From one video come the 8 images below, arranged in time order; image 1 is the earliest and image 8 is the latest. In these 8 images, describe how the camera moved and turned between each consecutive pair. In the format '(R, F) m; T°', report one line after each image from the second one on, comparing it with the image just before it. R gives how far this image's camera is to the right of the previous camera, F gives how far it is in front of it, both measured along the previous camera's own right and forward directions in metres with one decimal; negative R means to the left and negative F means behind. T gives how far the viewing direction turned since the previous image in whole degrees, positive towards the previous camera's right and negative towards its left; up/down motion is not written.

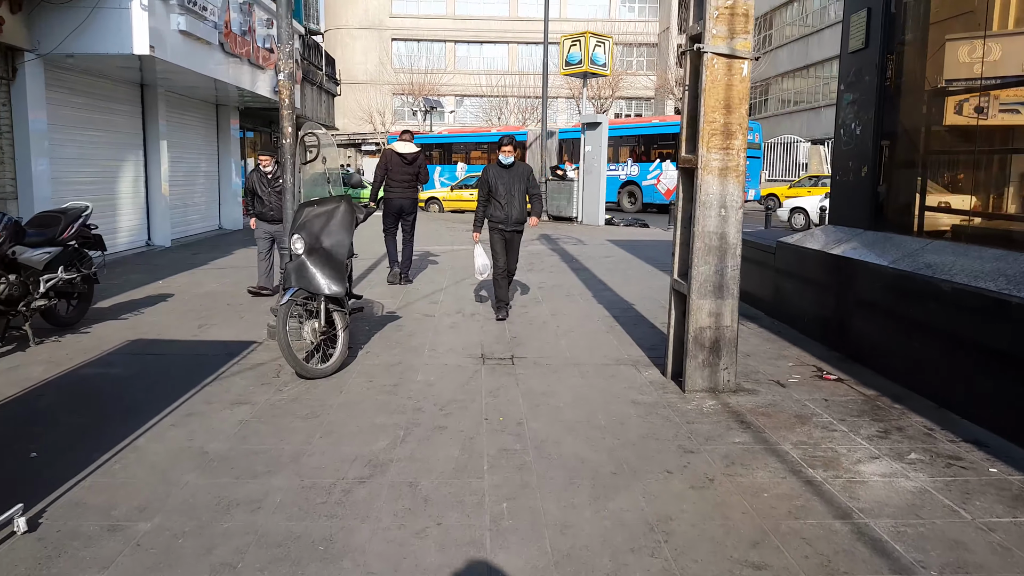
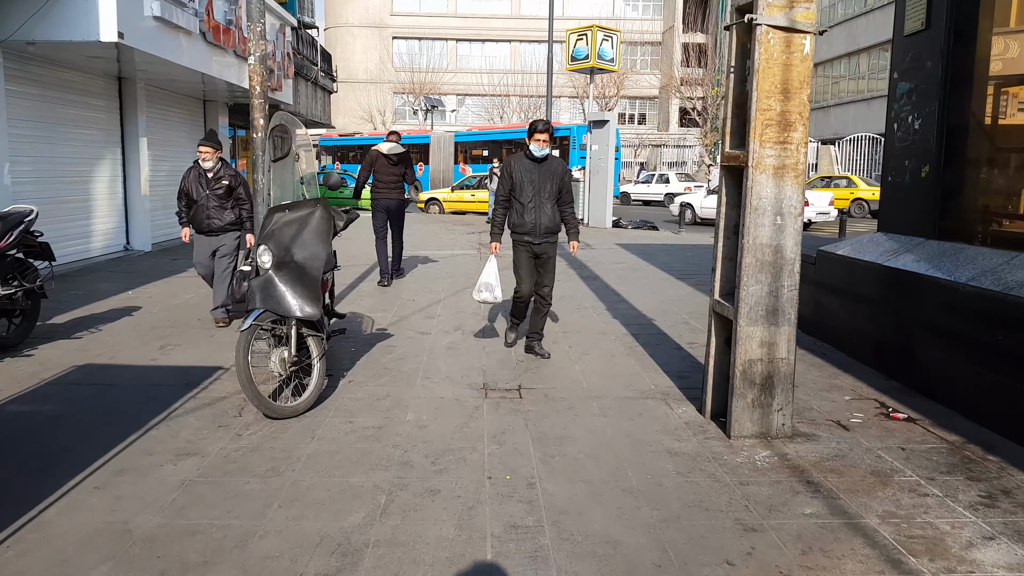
(0.0, +0.9) m; 0°
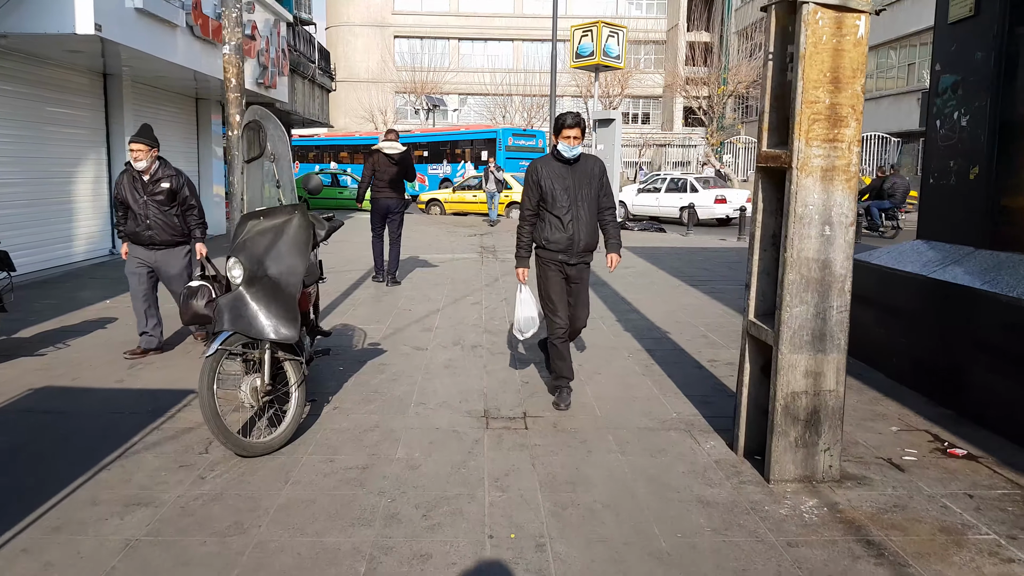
(0.0, +0.6) m; 0°
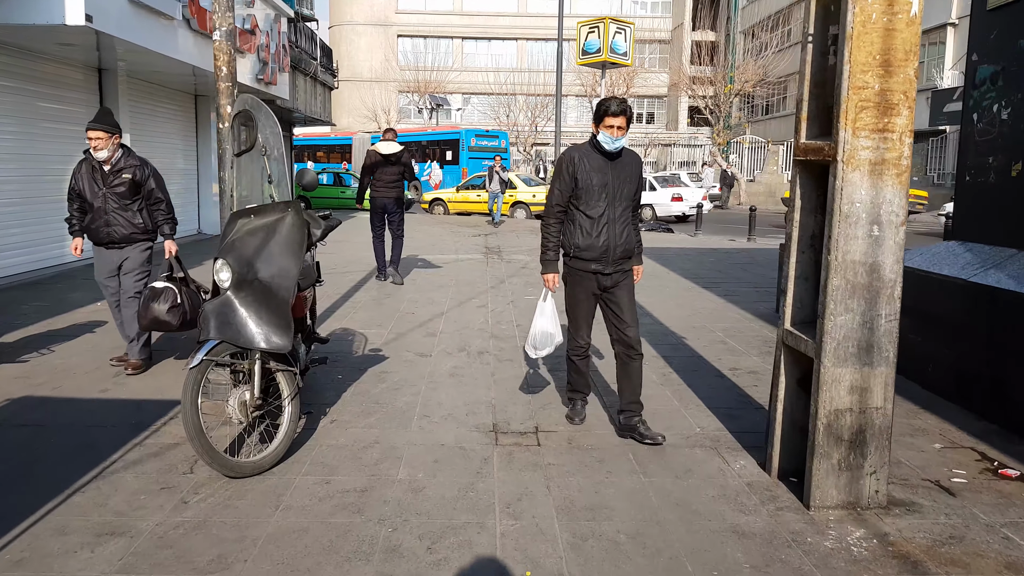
(0.0, +0.3) m; 0°
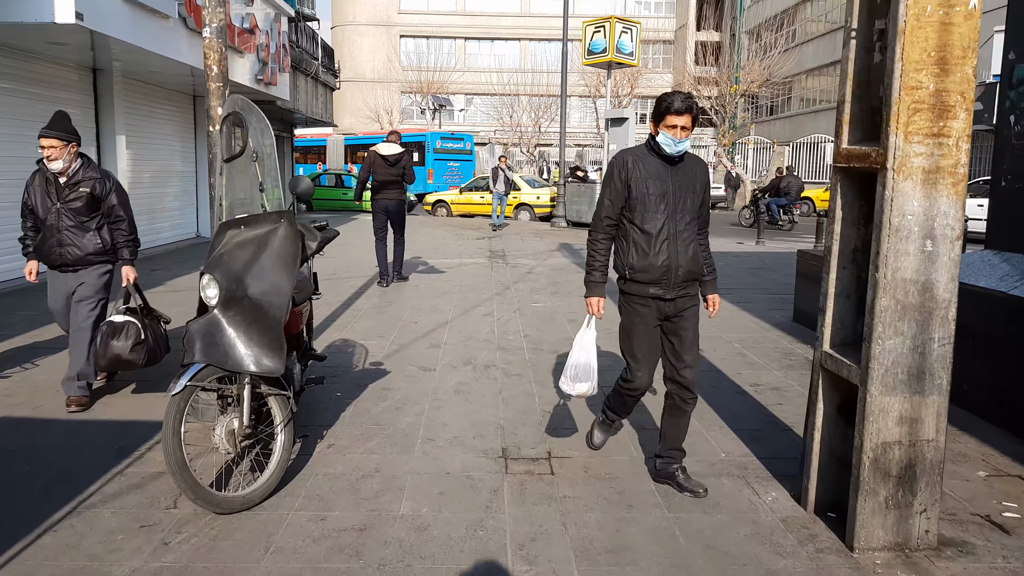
(0.0, +0.3) m; 0°
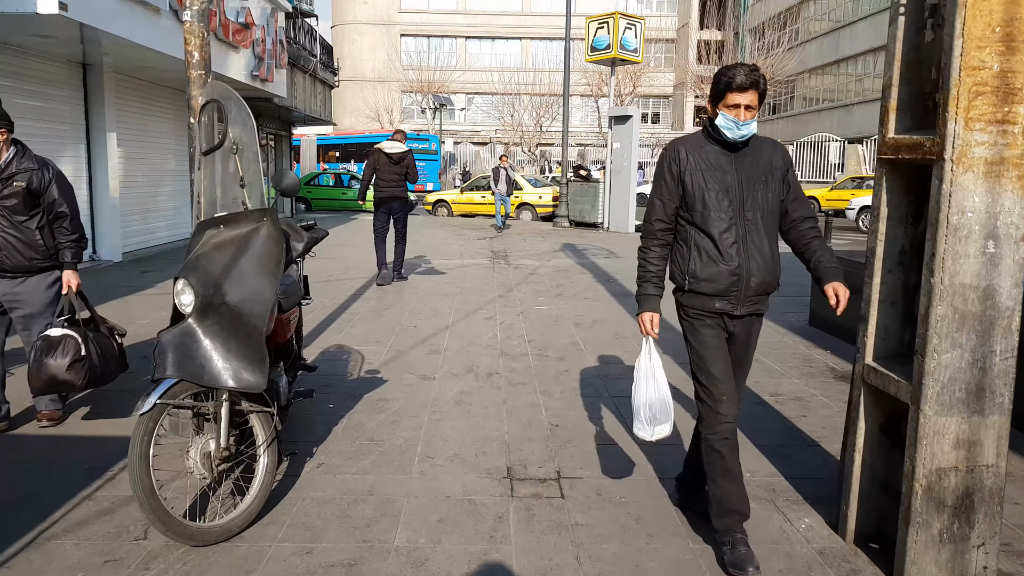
(0.0, +0.3) m; 0°
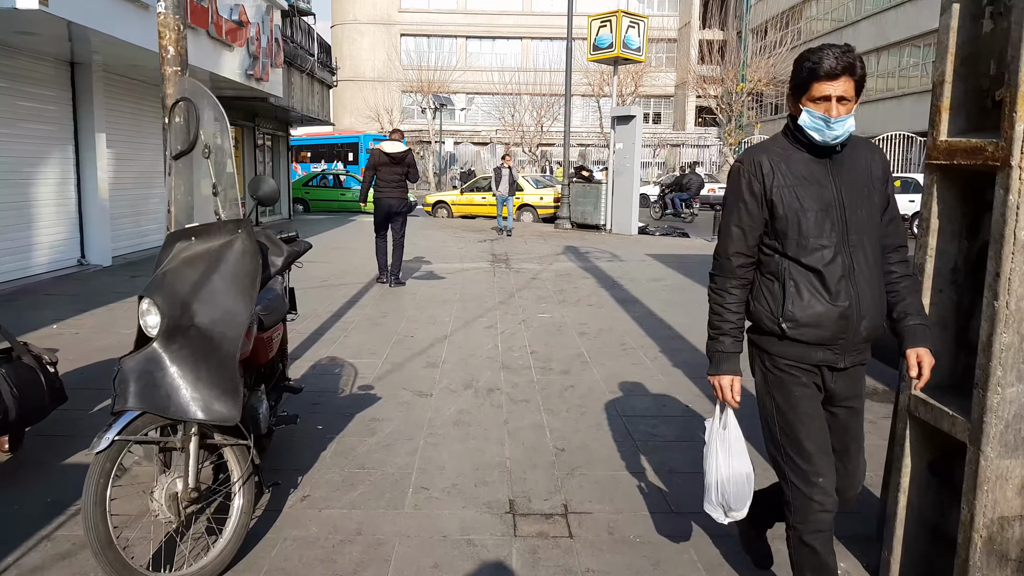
(0.0, +0.3) m; 0°
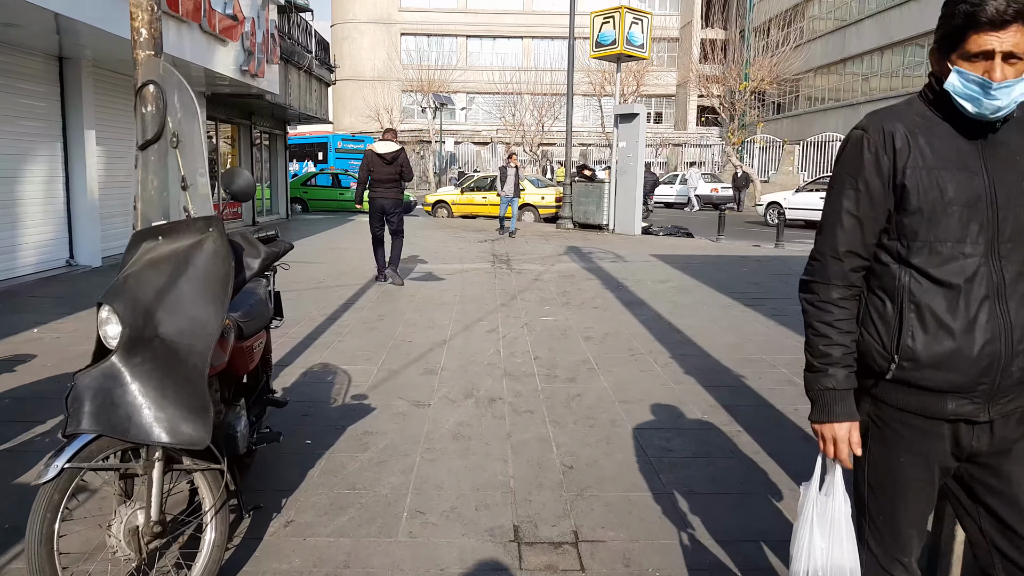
(0.0, +0.3) m; 0°
